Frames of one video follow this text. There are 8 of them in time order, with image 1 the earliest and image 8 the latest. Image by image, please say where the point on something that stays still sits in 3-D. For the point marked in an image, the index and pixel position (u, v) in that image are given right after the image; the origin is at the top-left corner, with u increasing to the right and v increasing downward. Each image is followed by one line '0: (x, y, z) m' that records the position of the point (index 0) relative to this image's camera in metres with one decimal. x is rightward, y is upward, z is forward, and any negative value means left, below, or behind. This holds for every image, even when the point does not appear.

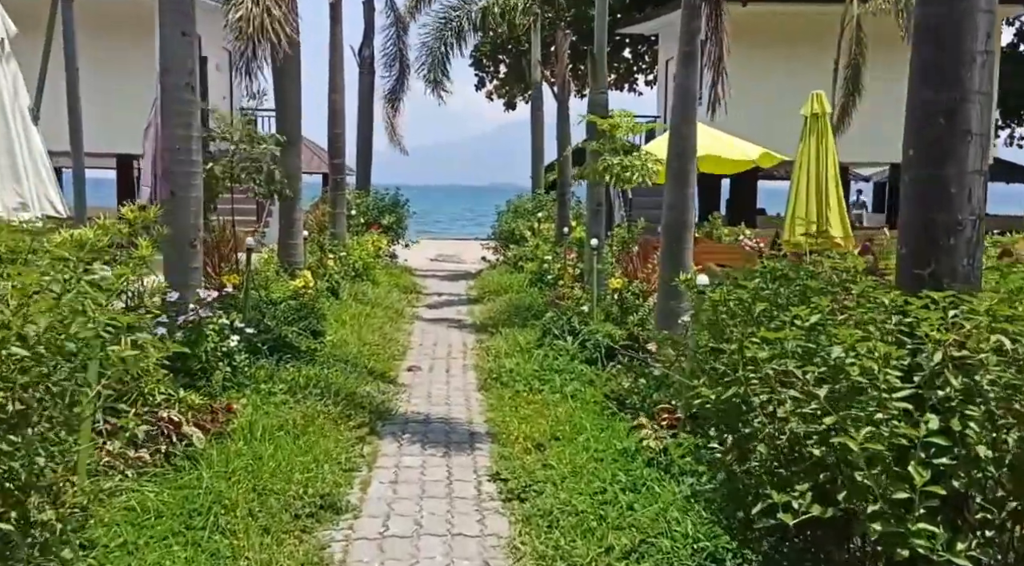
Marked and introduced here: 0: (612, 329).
0: (+0.8, -0.4, +8.2) m
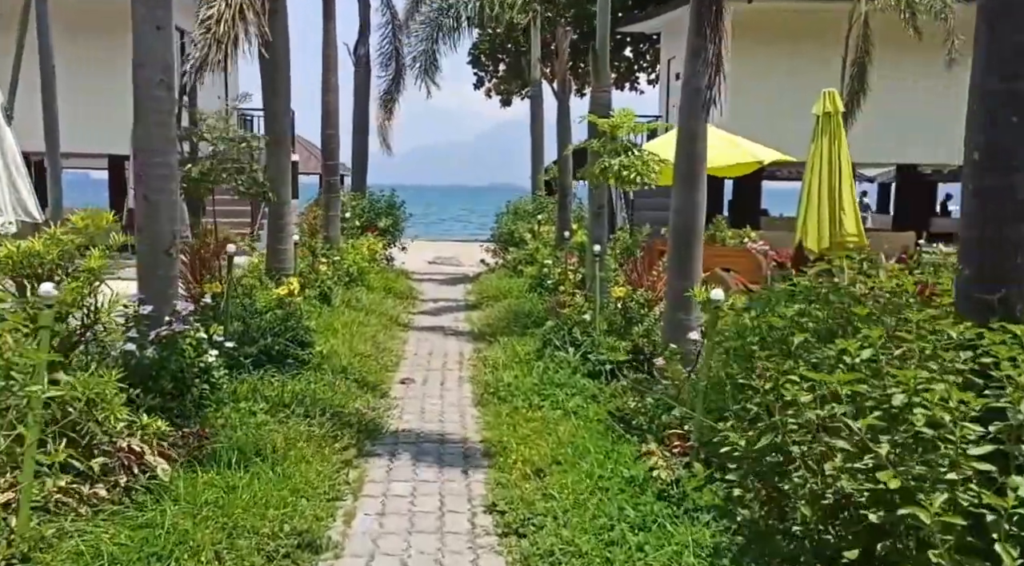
0: (+0.8, -0.5, +7.7) m
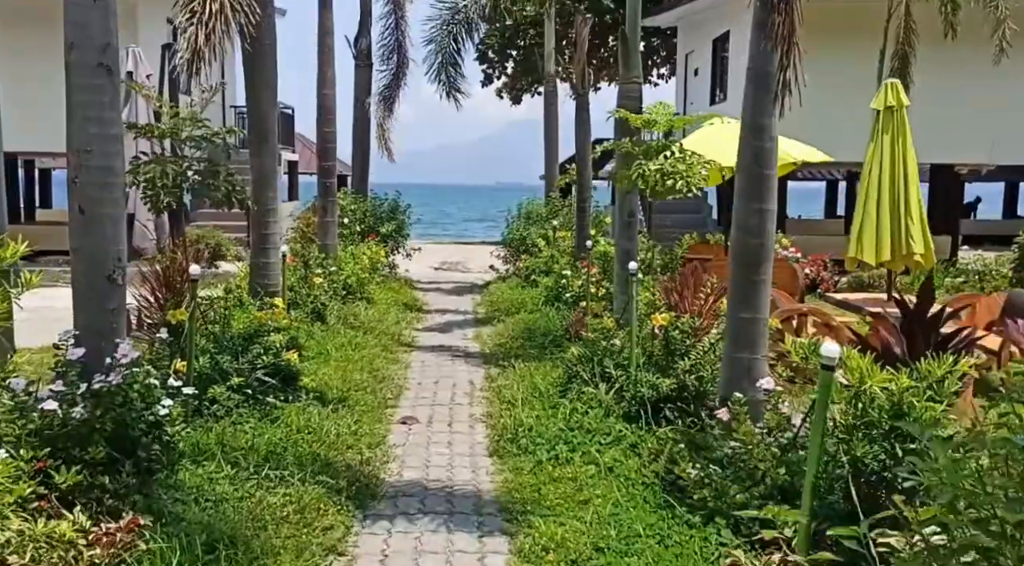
0: (+0.9, -0.6, +6.5) m
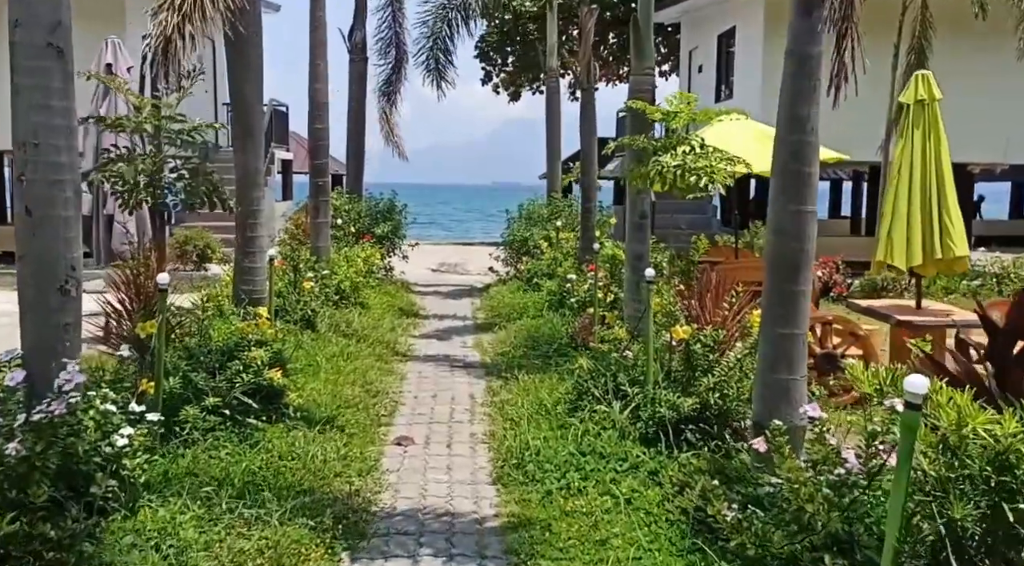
0: (+1.0, -0.7, +5.9) m
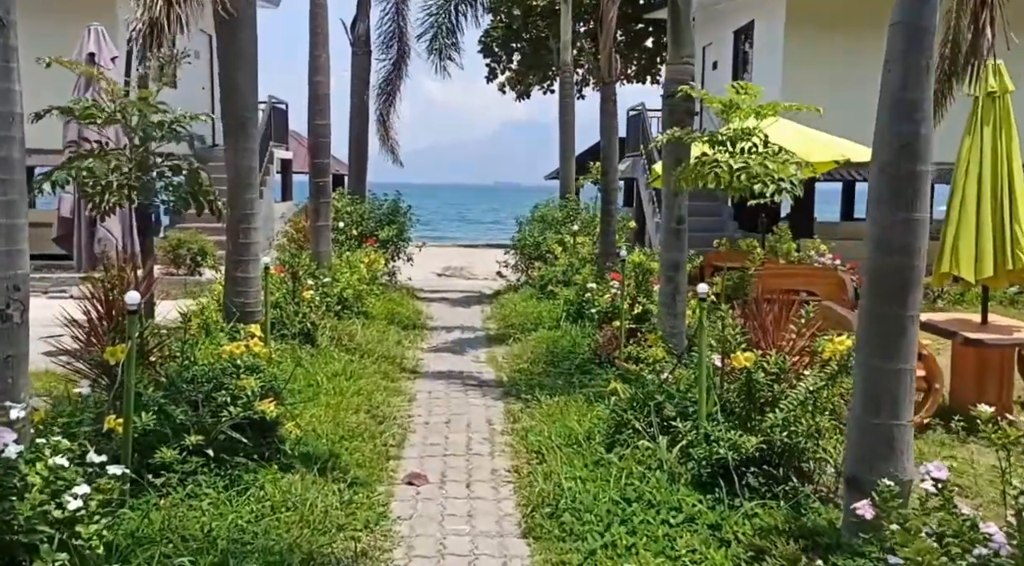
0: (+1.1, -0.8, +5.1) m
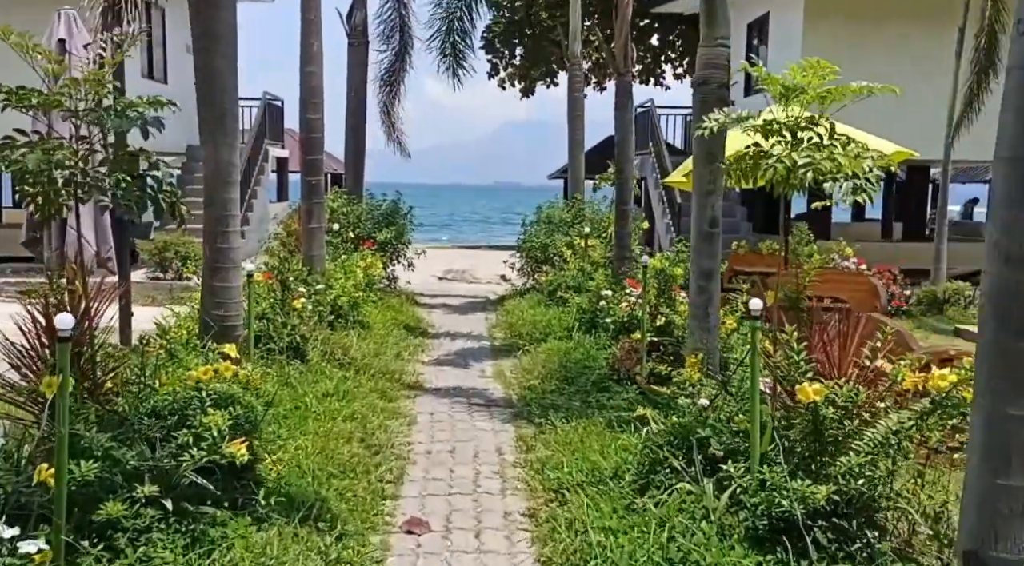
0: (+1.2, -0.8, +4.3) m
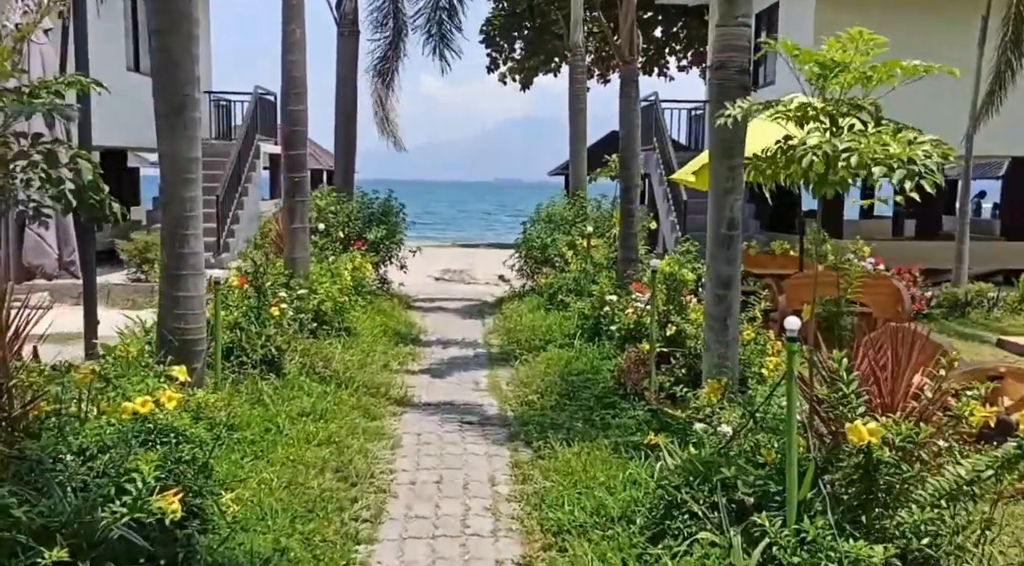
0: (+1.2, -0.9, +3.5) m
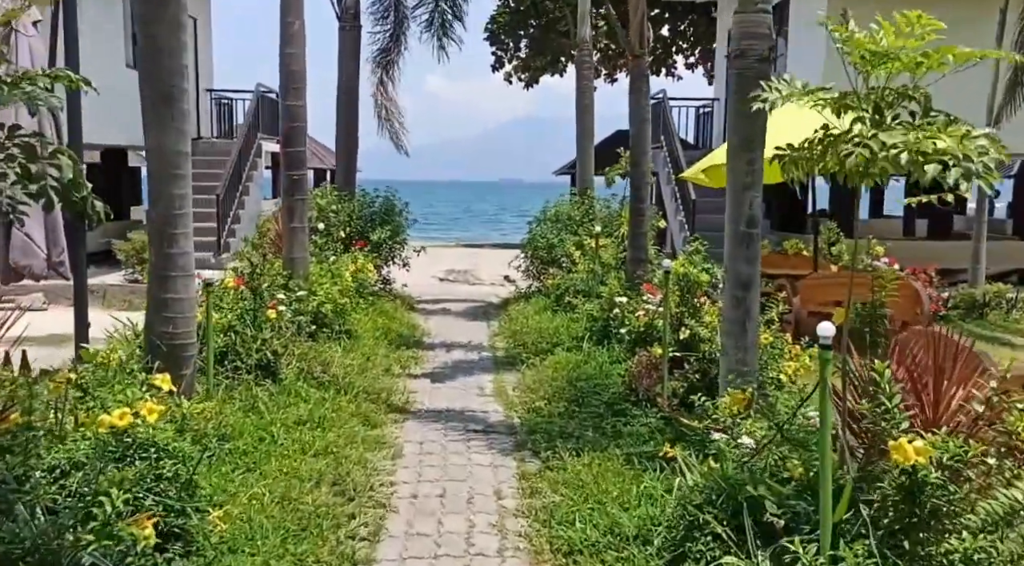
0: (+1.2, -0.9, +3.2) m
